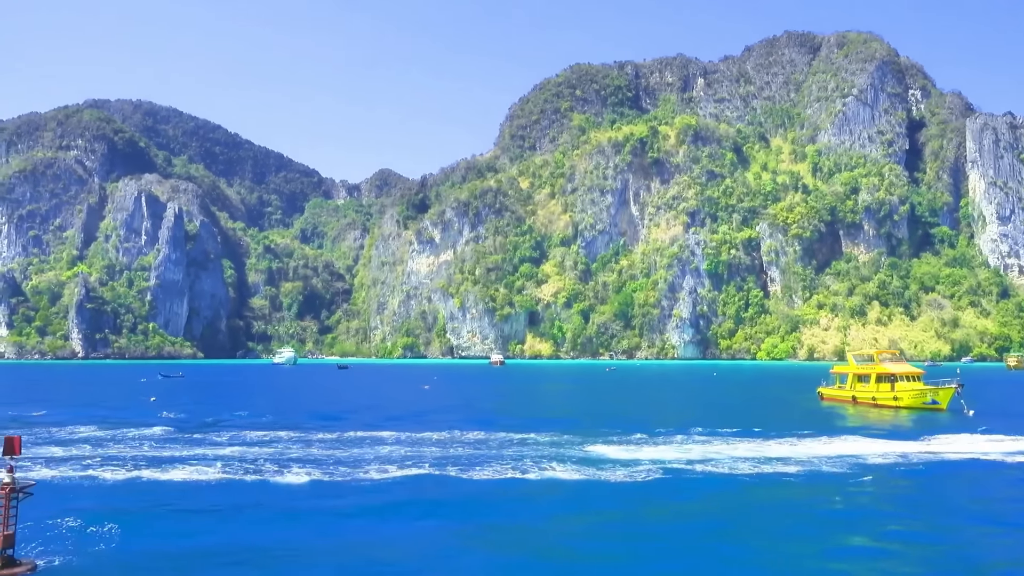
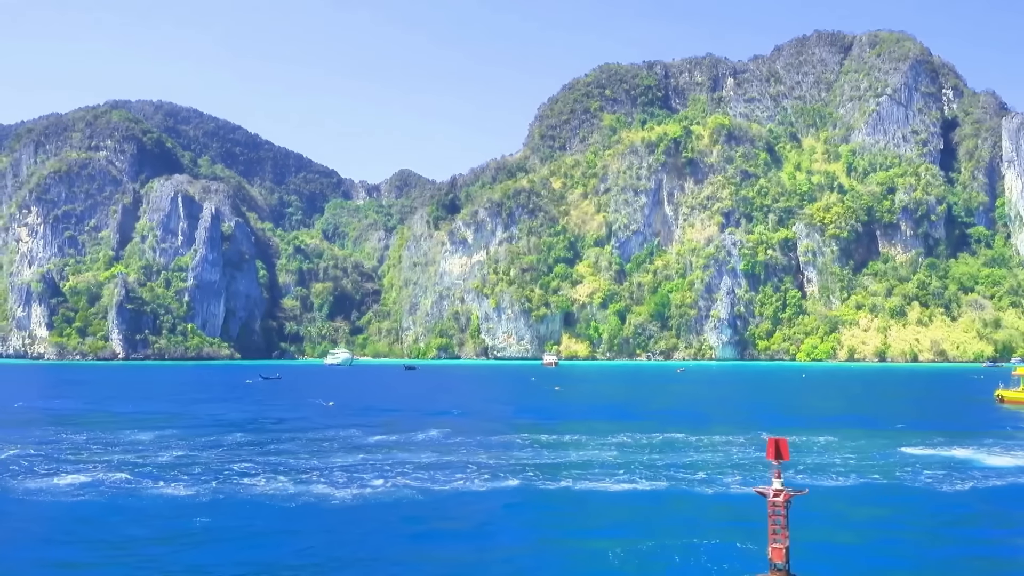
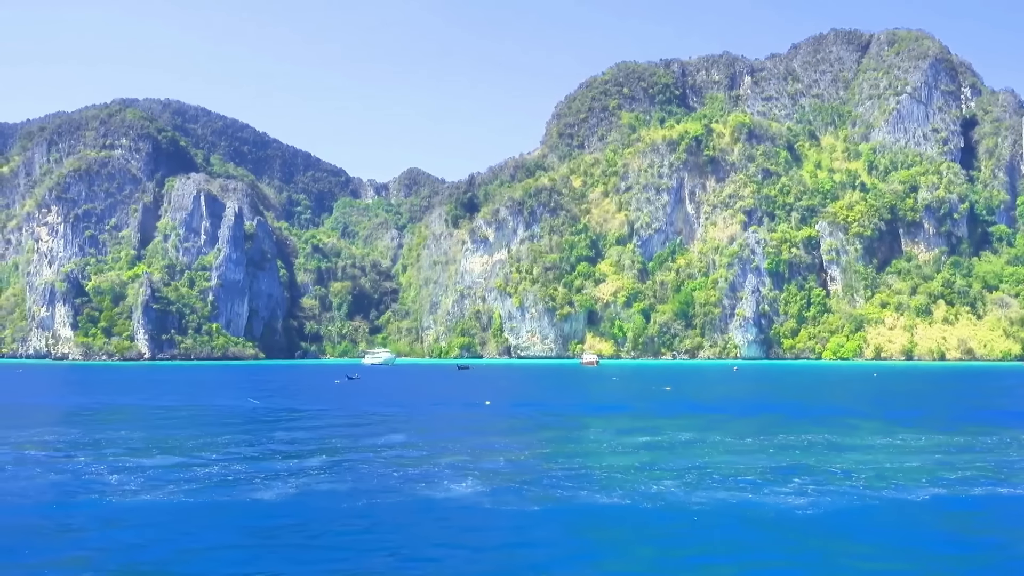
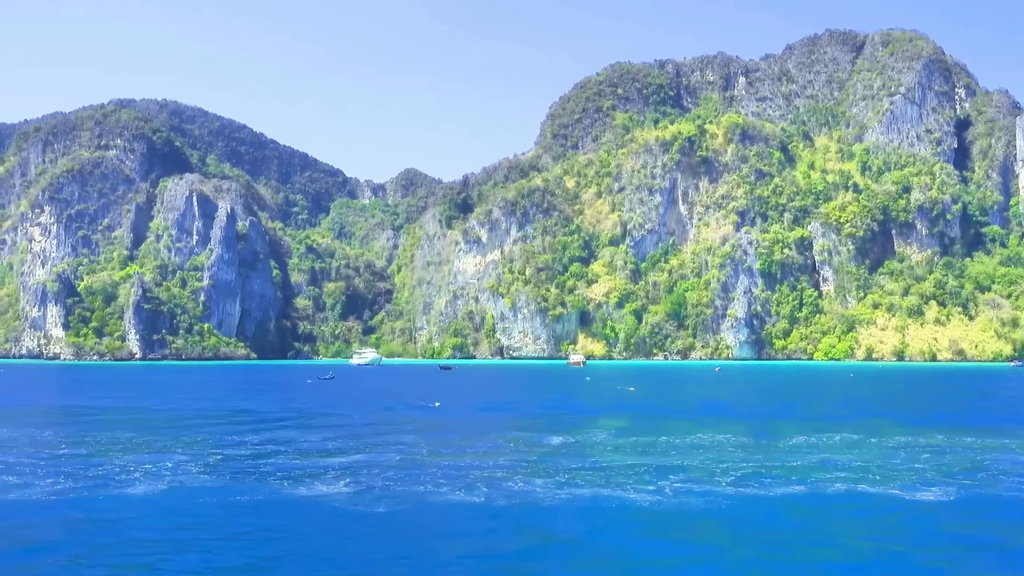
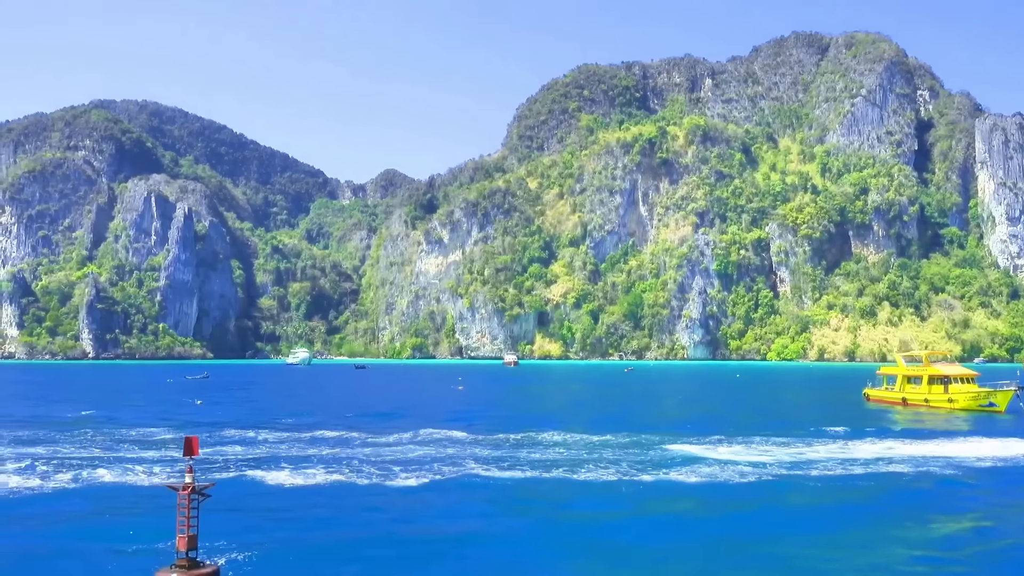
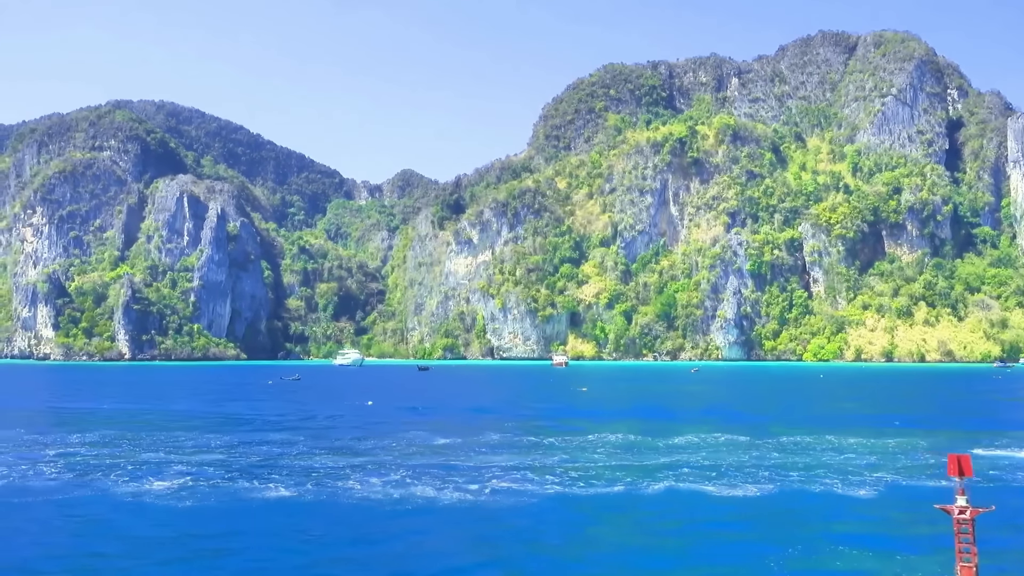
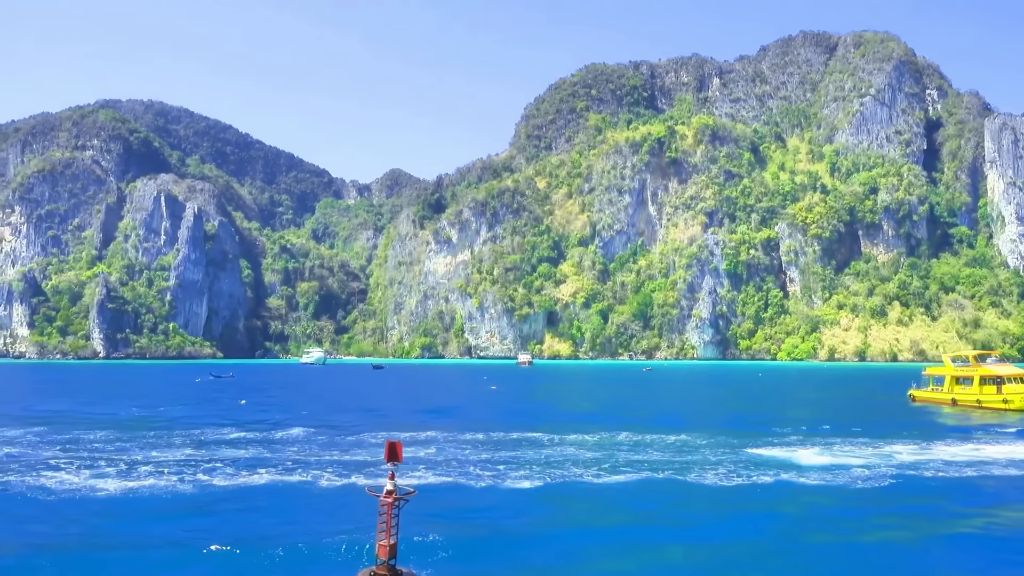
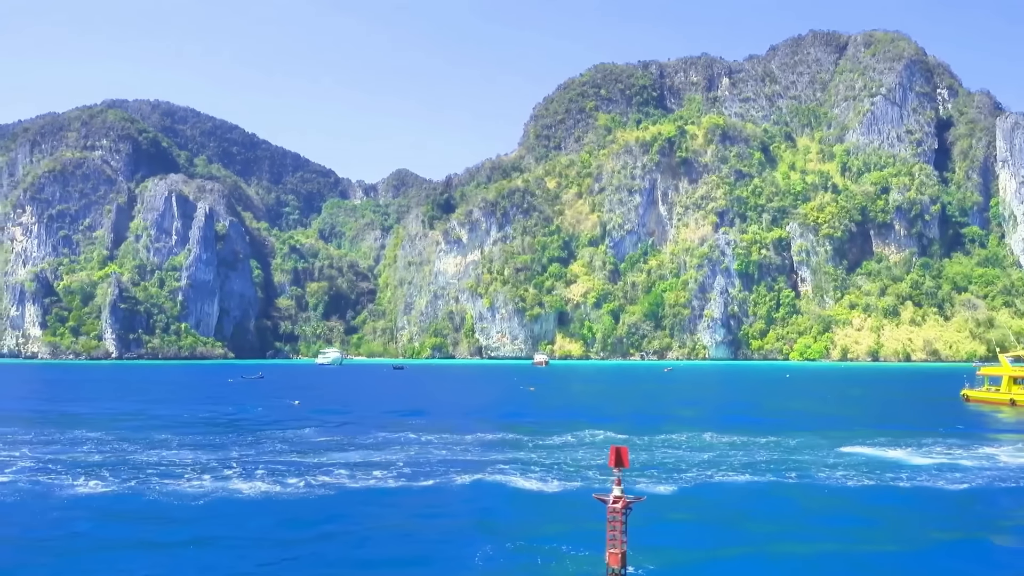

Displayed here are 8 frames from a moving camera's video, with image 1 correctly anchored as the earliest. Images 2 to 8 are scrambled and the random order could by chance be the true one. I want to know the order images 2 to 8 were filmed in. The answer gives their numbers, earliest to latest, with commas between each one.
5, 7, 8, 2, 6, 4, 3
